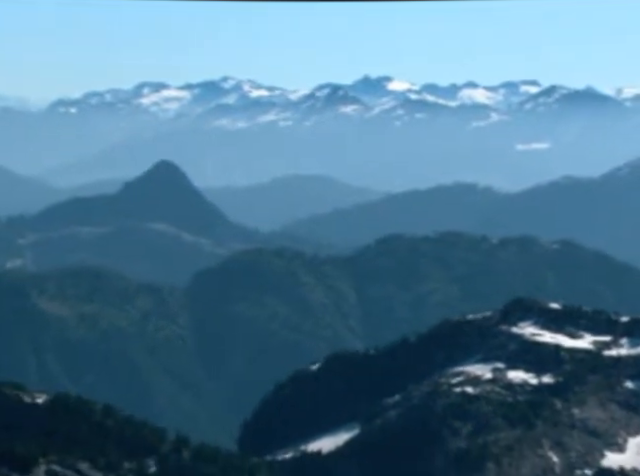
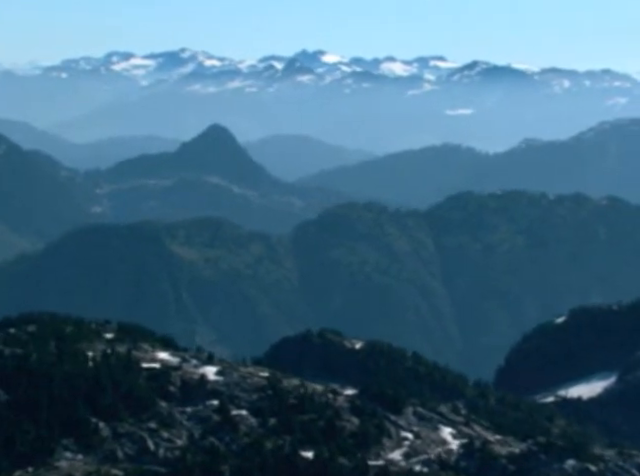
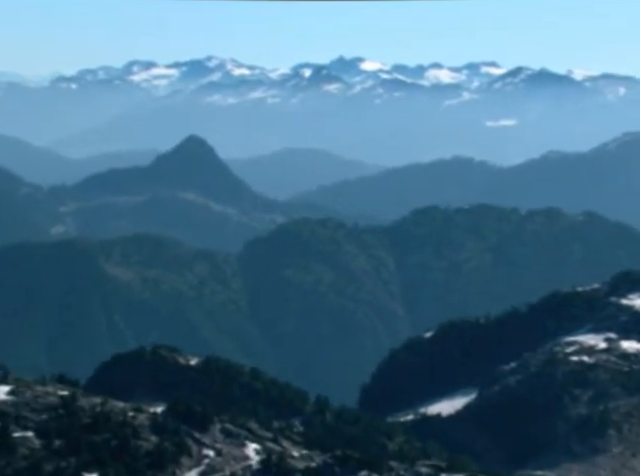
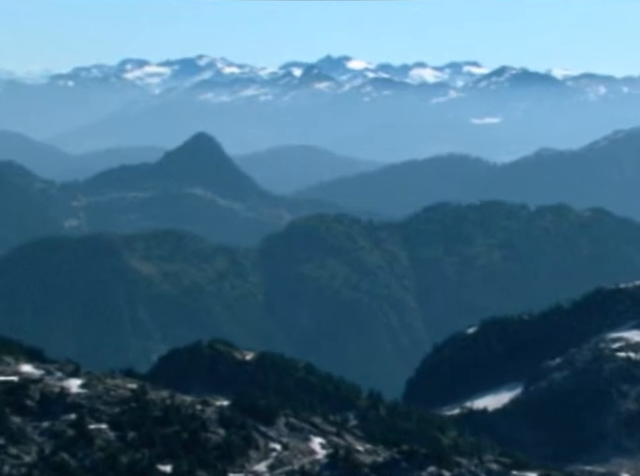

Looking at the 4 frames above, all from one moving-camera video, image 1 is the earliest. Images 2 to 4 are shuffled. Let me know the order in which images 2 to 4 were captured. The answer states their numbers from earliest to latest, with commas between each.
3, 4, 2
